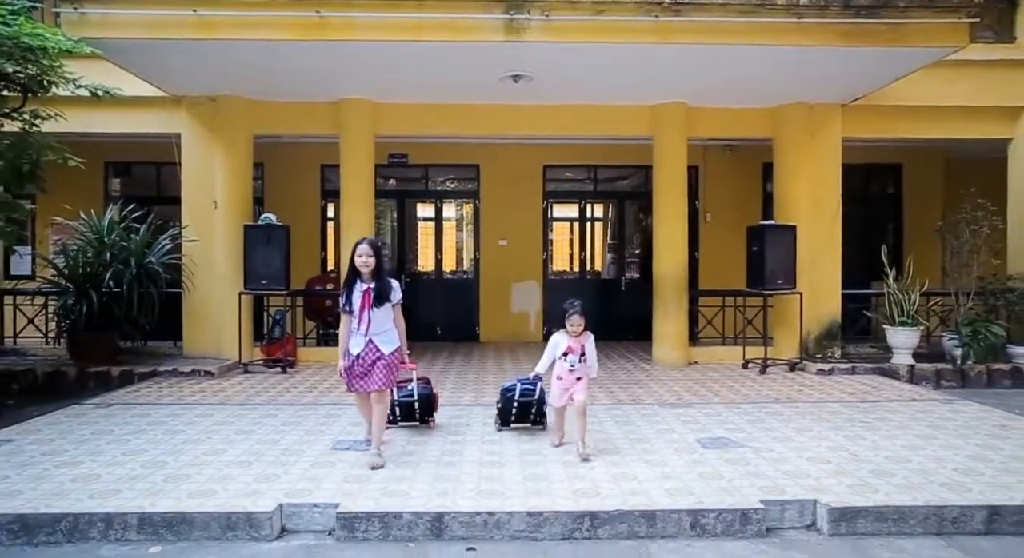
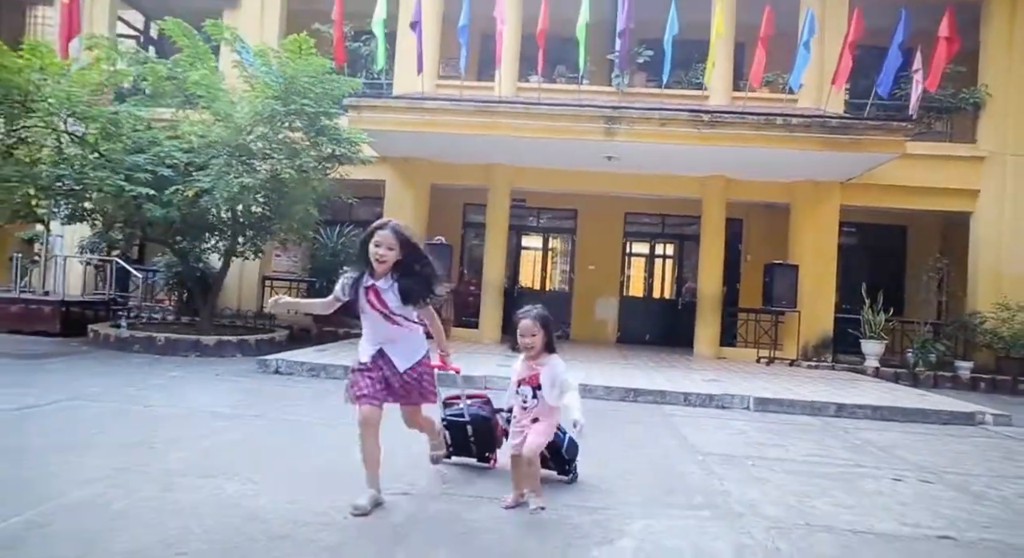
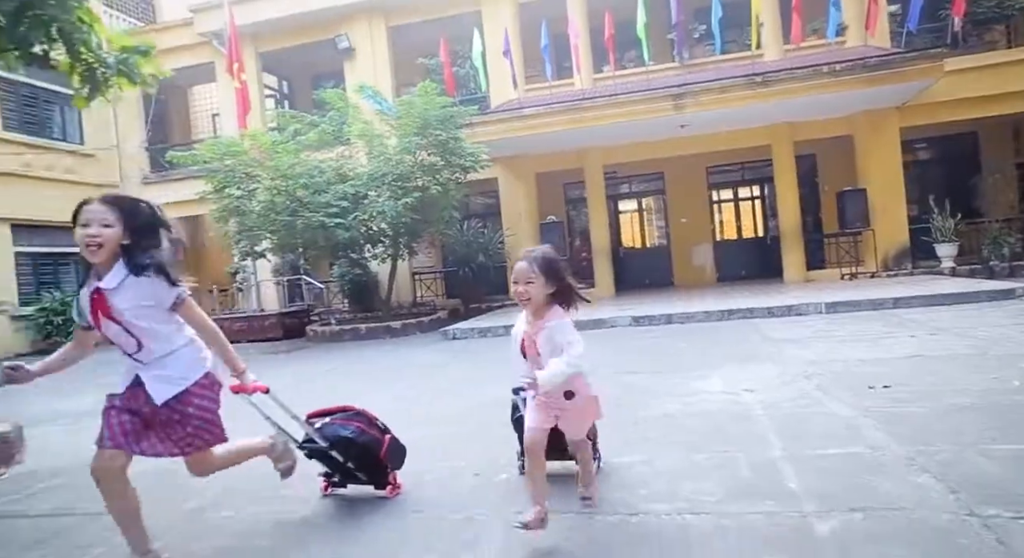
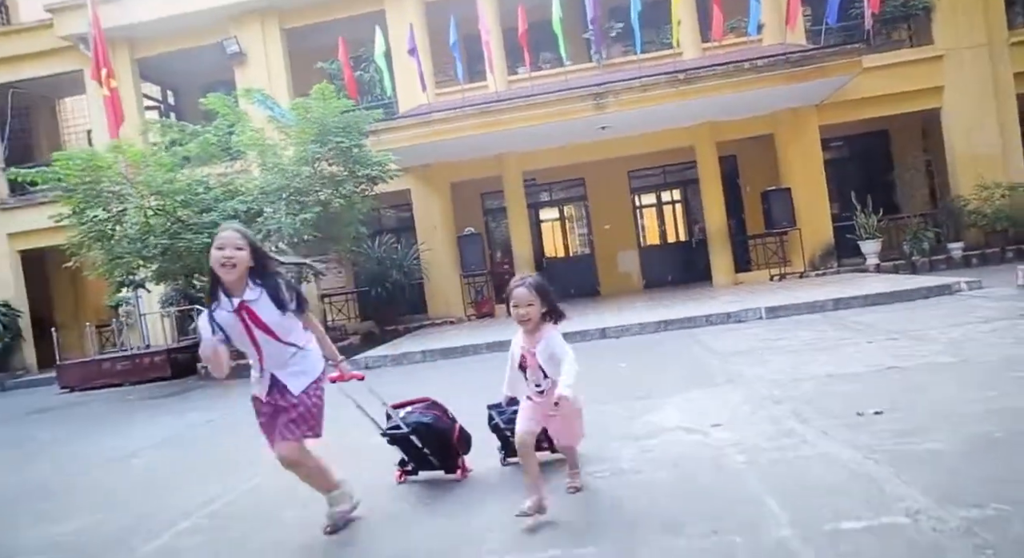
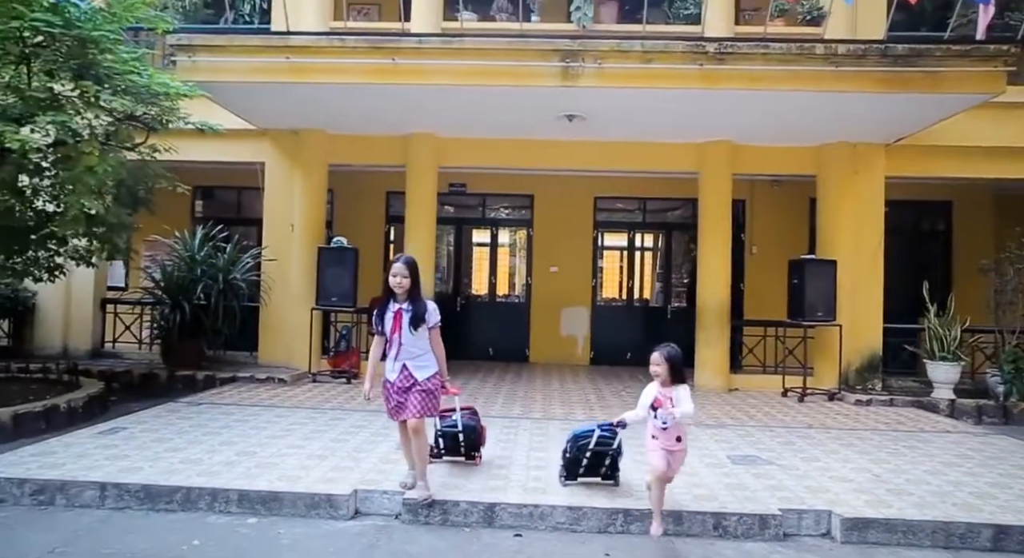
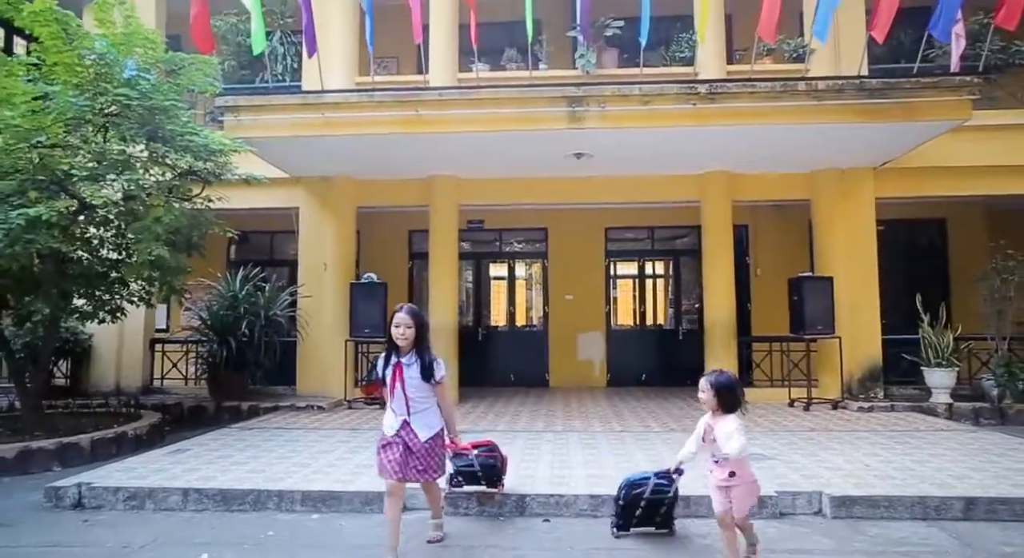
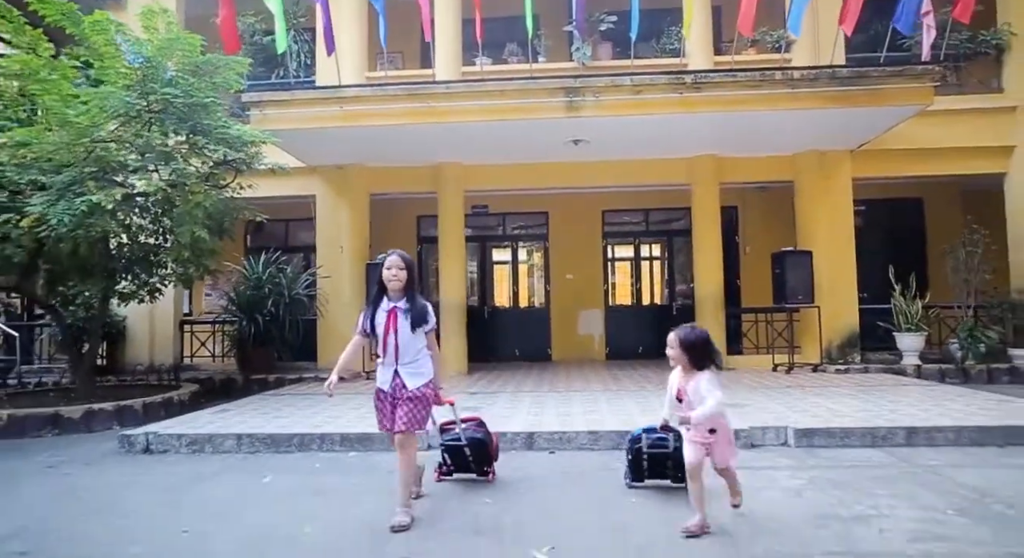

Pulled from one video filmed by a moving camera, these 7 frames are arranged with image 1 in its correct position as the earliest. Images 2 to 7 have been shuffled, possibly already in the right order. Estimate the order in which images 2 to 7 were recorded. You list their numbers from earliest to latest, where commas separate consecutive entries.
5, 6, 7, 2, 4, 3
